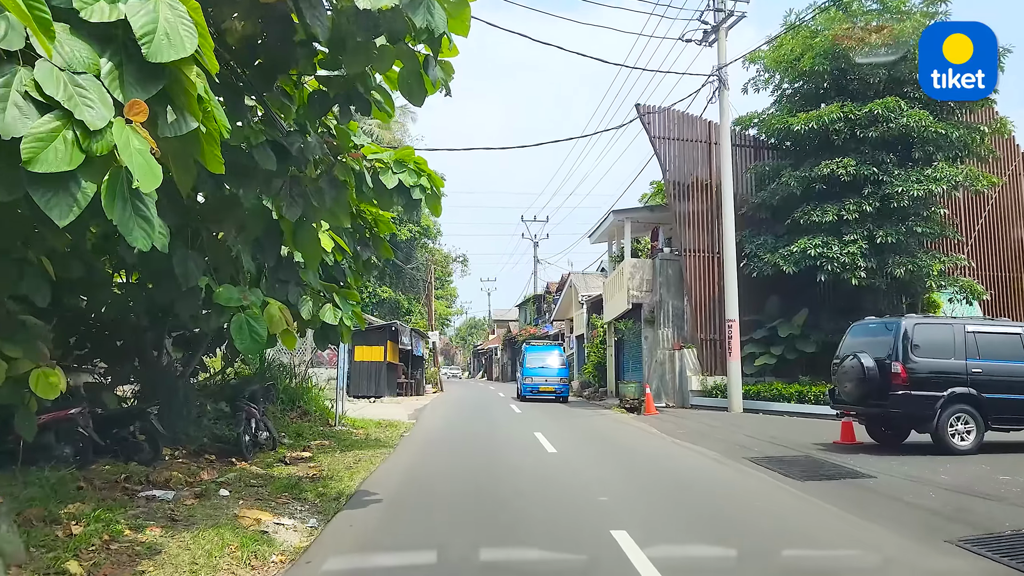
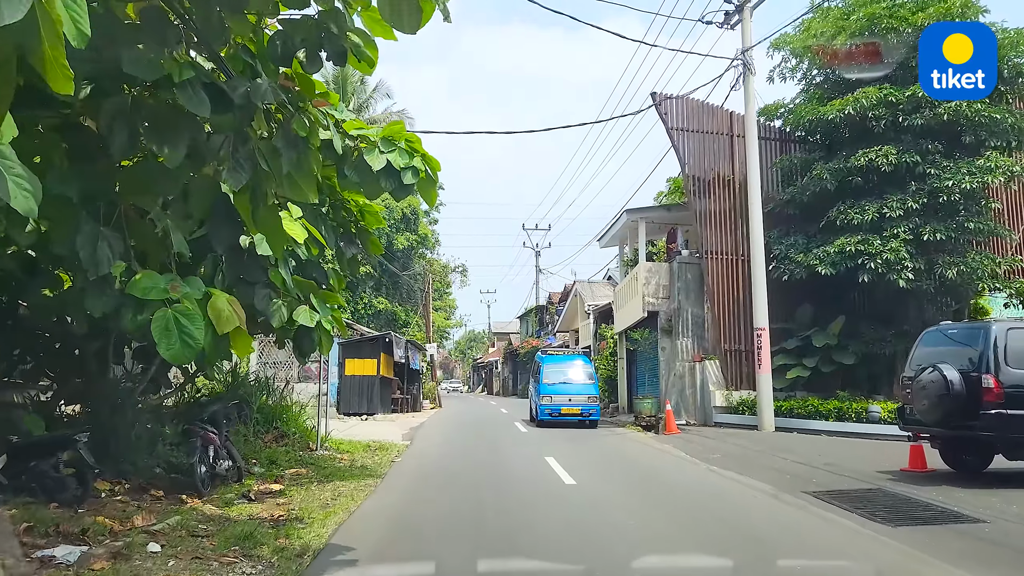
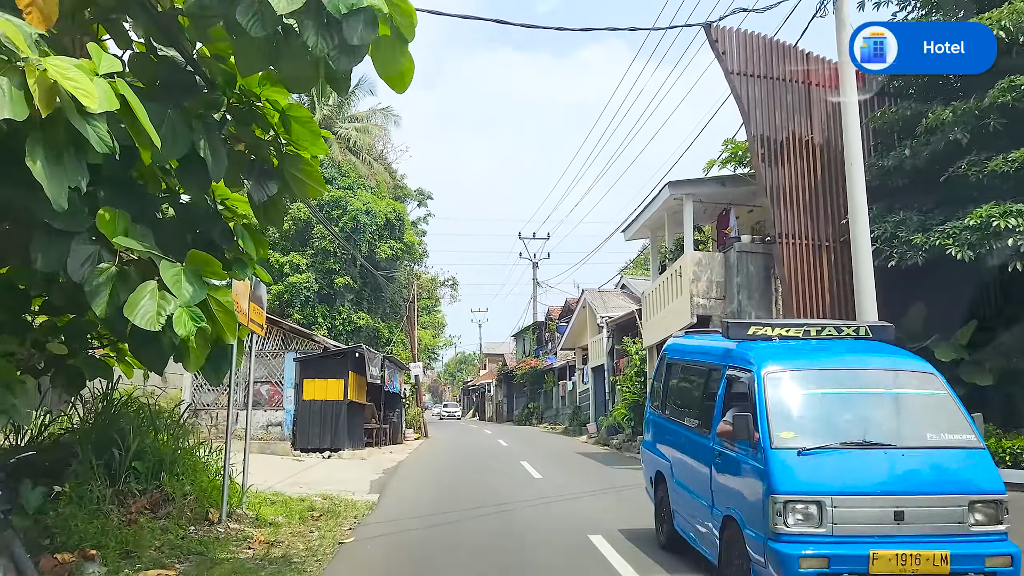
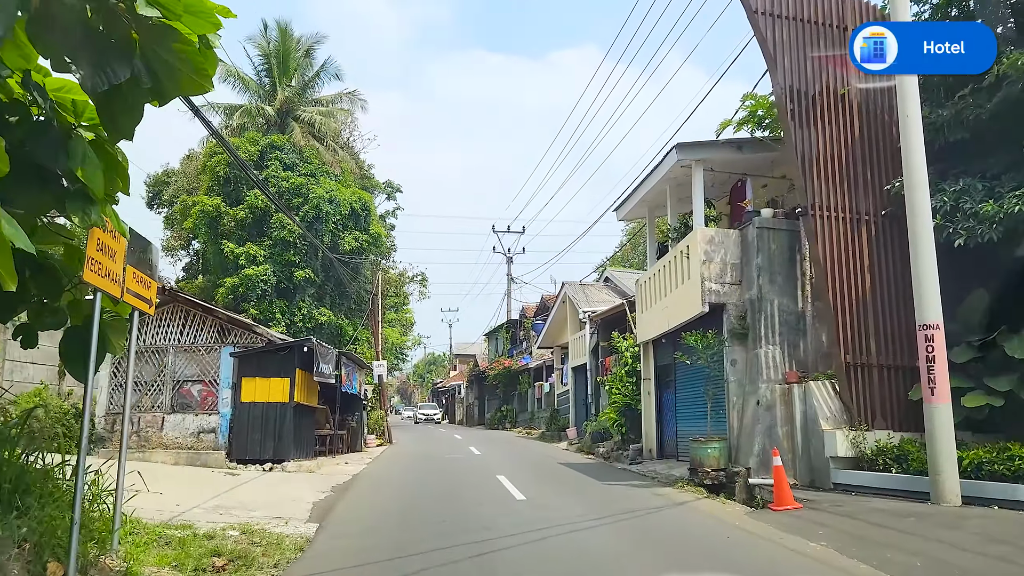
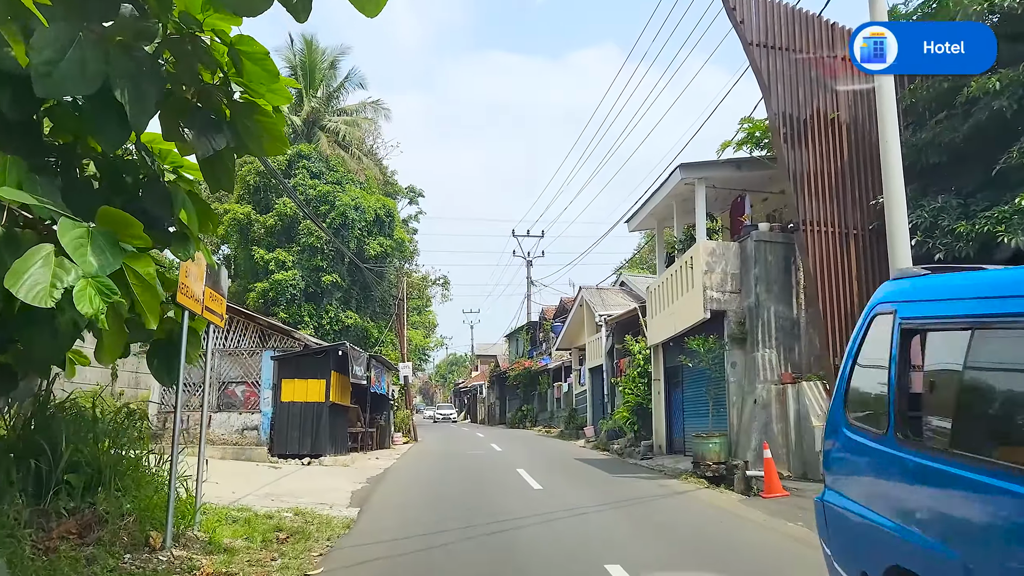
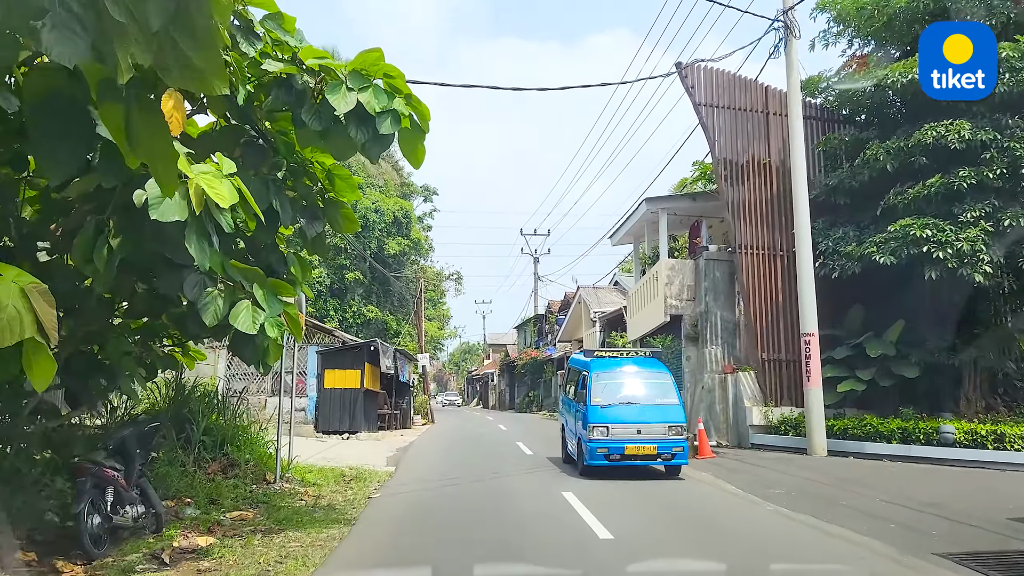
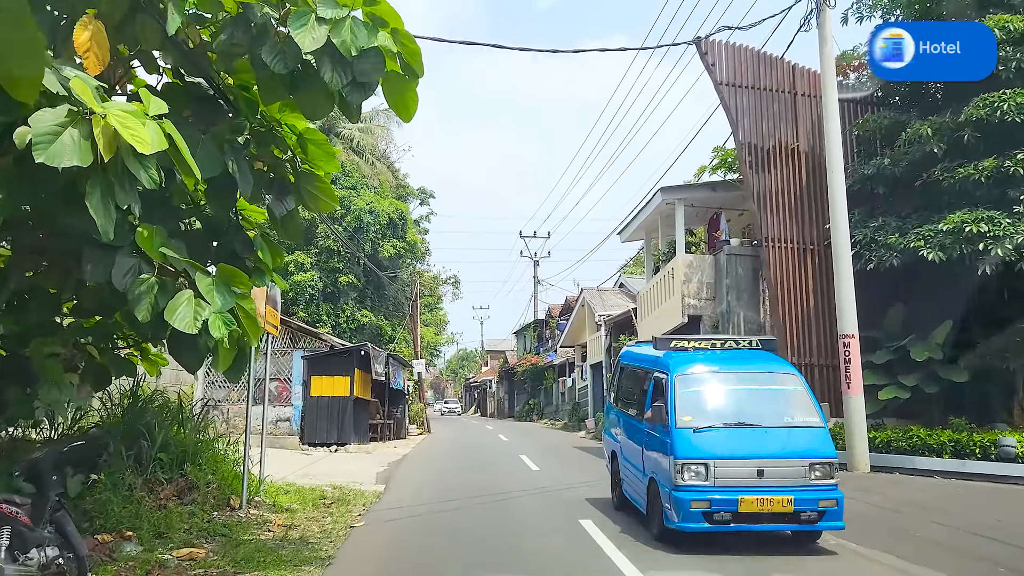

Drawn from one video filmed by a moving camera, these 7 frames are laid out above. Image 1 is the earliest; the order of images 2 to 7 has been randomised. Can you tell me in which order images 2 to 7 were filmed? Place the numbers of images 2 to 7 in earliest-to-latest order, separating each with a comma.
2, 6, 7, 3, 5, 4
